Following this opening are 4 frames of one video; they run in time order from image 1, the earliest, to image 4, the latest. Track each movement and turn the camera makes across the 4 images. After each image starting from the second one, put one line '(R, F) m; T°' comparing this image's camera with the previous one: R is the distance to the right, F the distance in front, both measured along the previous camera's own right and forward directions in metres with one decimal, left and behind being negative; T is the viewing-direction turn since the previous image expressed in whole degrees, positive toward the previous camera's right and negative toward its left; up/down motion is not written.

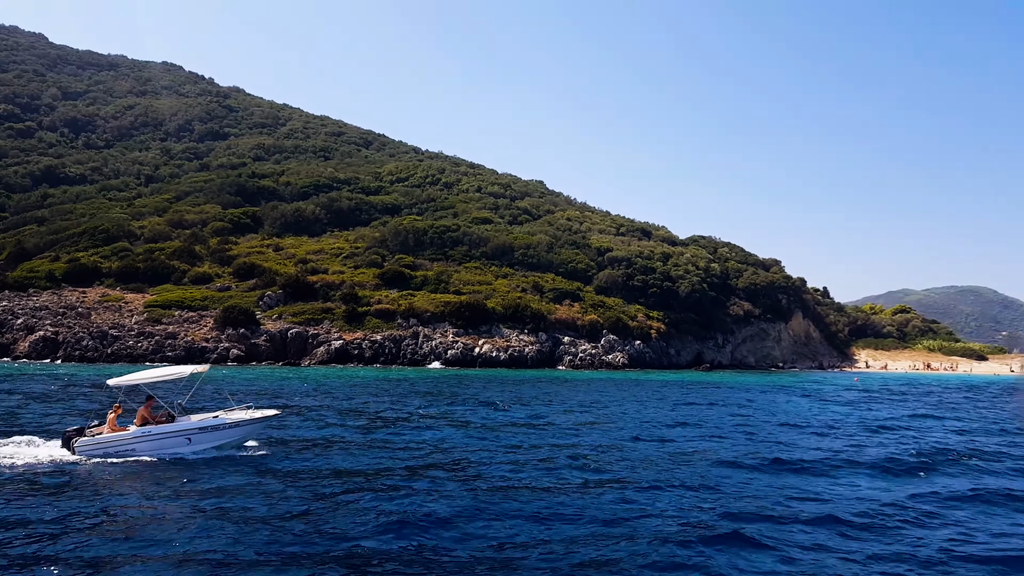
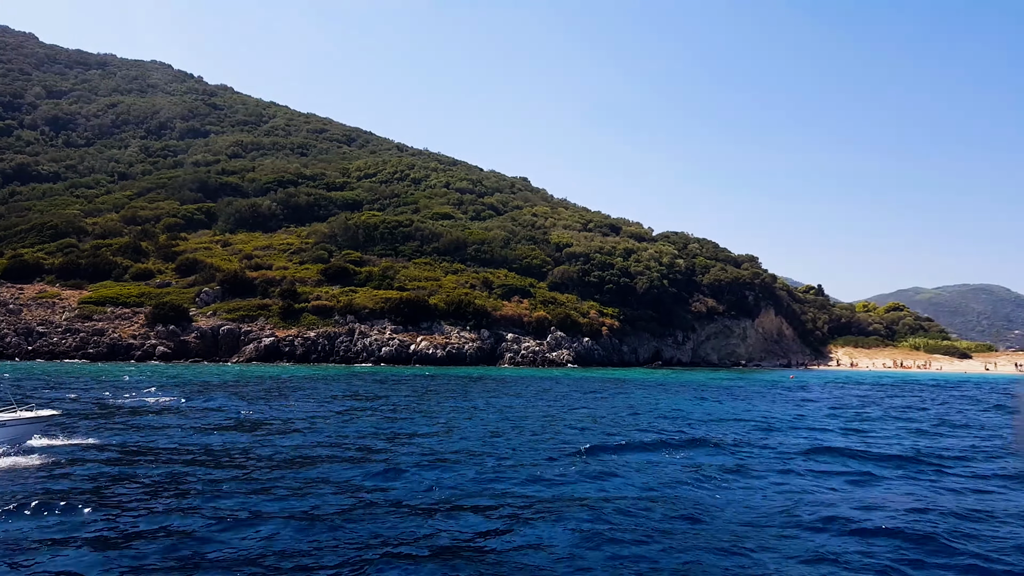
(+4.6, +1.3) m; -1°
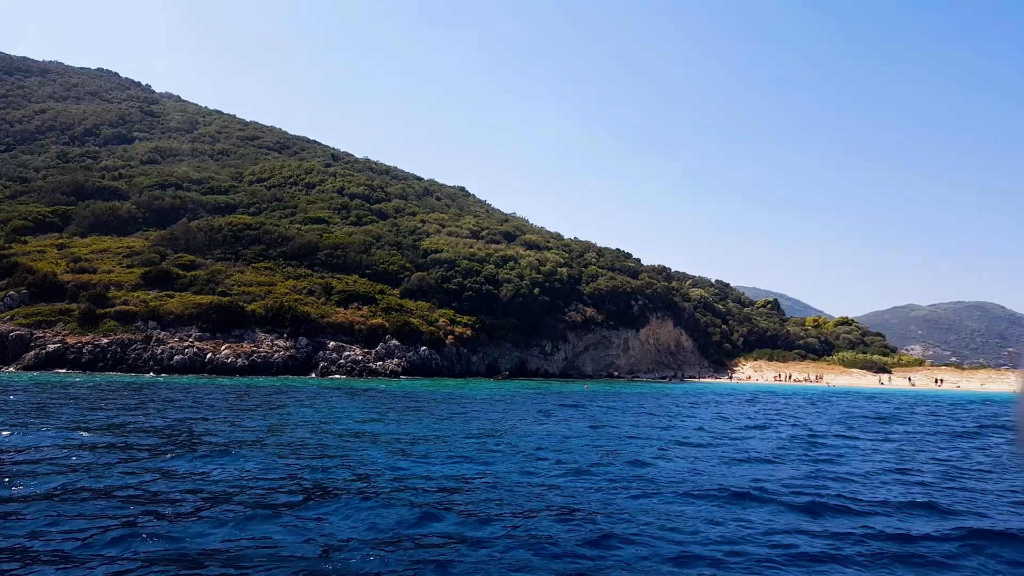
(+11.2, +3.1) m; 0°
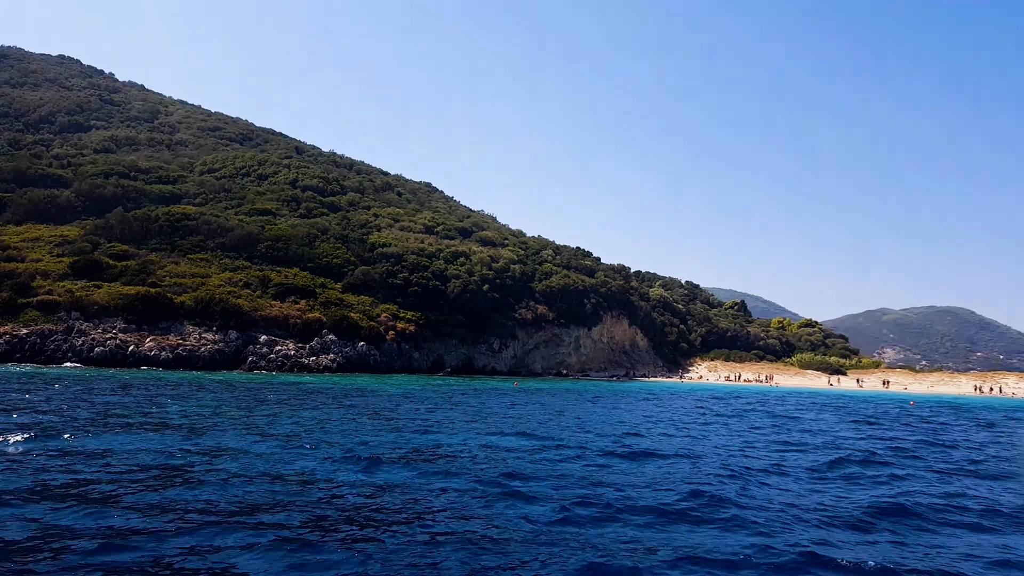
(+2.5, +1.0) m; +2°
